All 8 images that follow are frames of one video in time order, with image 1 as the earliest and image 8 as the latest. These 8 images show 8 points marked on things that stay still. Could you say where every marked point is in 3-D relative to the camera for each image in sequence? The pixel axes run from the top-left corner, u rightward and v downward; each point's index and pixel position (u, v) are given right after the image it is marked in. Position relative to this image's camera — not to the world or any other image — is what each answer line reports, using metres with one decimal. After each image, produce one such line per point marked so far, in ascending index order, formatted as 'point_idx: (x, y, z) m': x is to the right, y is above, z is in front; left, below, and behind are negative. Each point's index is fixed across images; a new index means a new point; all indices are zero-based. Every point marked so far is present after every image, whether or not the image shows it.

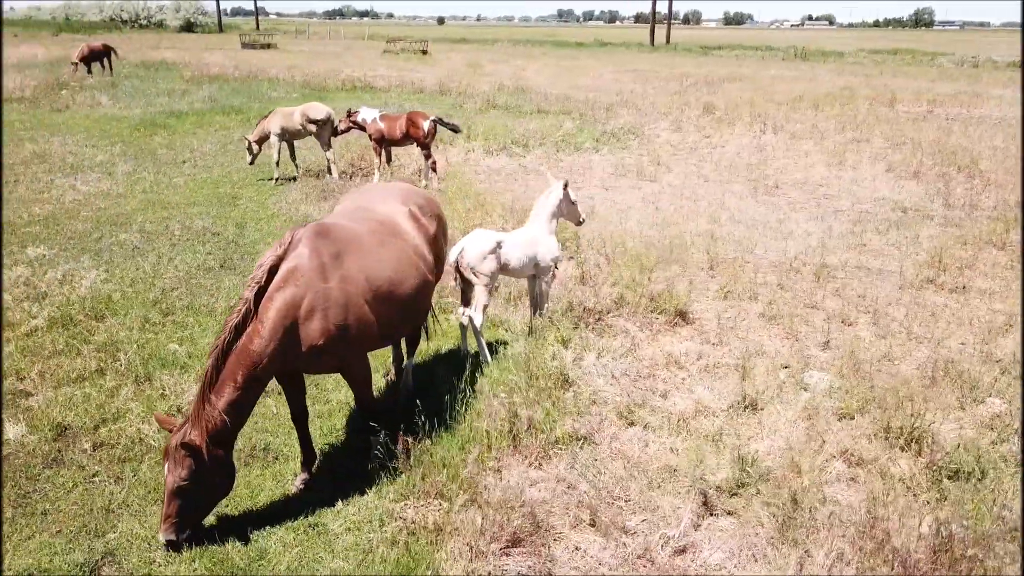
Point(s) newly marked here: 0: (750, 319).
0: (+2.1, -0.3, +7.2) m
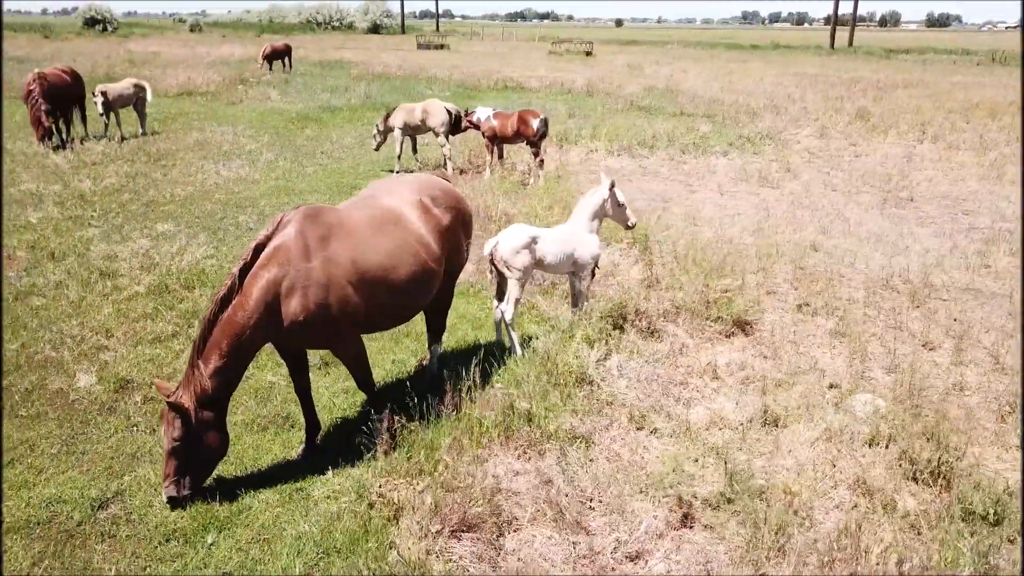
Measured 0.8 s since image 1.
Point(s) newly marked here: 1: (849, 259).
0: (+2.6, -0.4, +6.8) m
1: (+3.8, +0.3, +9.0) m
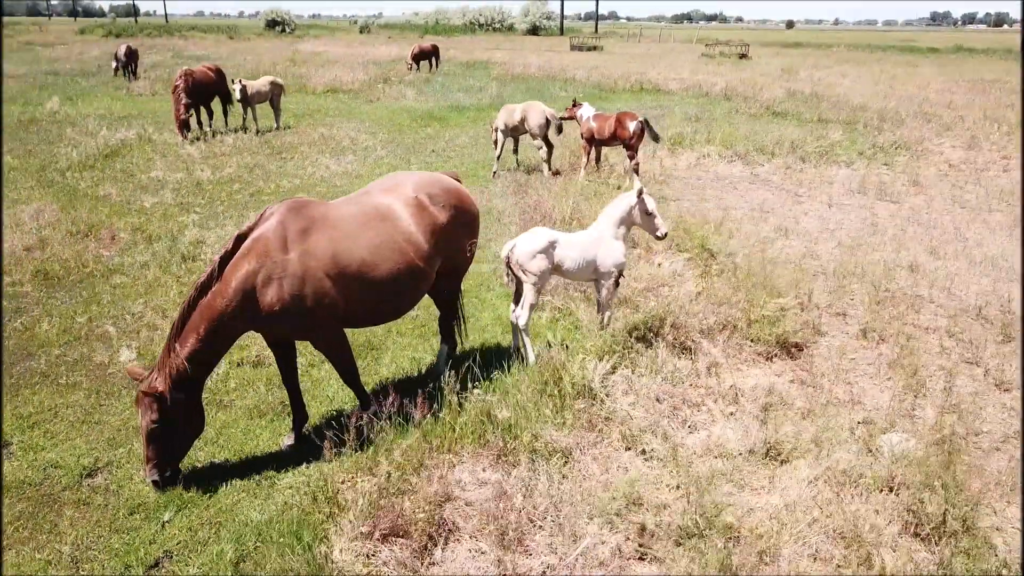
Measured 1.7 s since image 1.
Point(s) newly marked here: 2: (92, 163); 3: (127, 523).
0: (+2.8, -0.6, +6.1) m
1: (+4.4, +0.1, +8.1) m
2: (-7.1, +2.1, +13.8) m
3: (-2.0, -1.2, +4.1) m
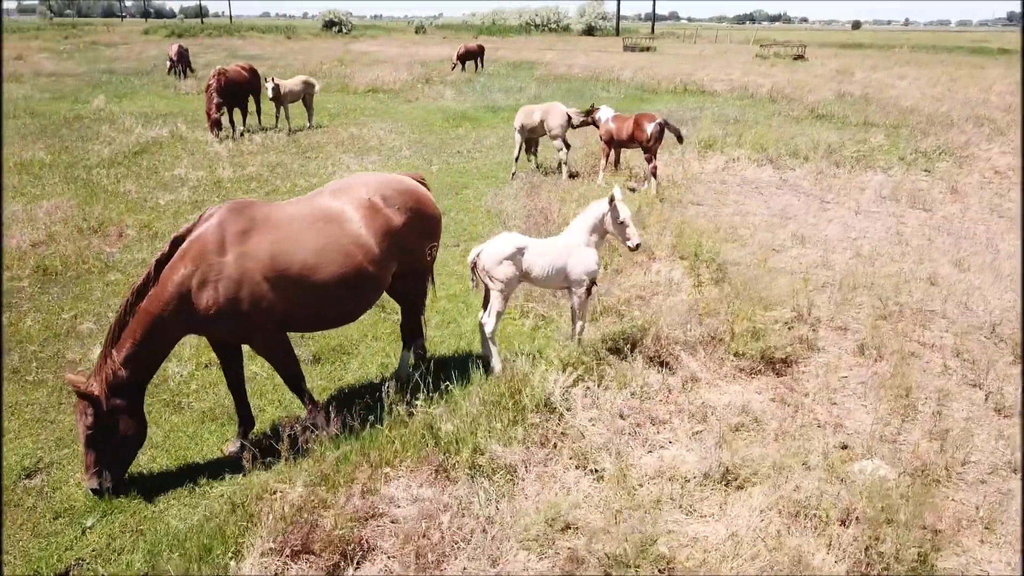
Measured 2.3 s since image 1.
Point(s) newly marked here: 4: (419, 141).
0: (+2.5, -0.7, +5.8) m
1: (+4.3, -0.1, +7.6) m
2: (-6.8, +2.2, +14.1) m
3: (-2.3, -1.2, +4.1) m
4: (-2.0, +3.1, +17.2) m
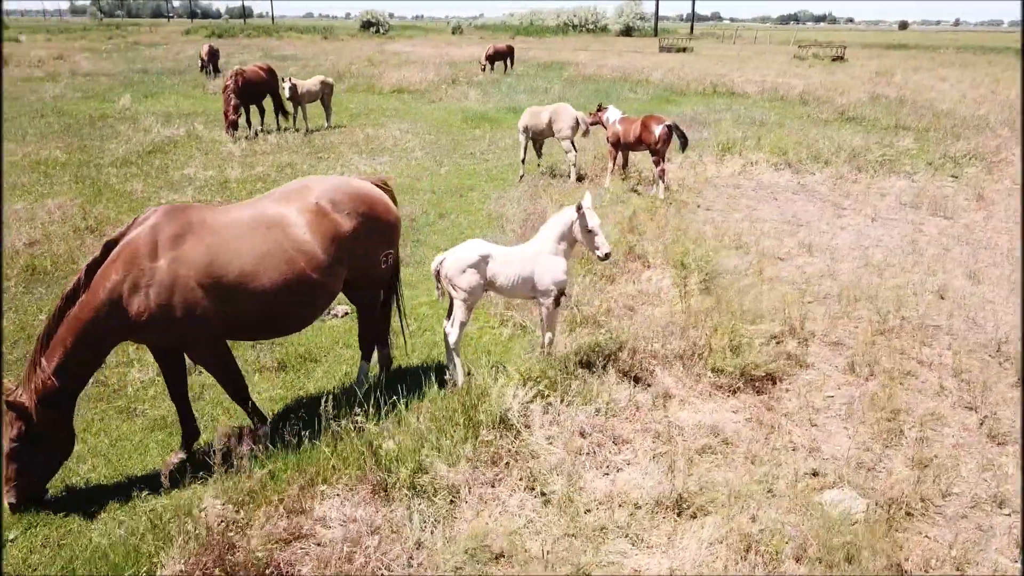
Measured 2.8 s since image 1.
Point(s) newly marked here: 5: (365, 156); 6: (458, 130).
0: (+2.3, -0.8, +5.4) m
1: (+4.1, -0.2, +7.2) m
2: (-6.6, +2.3, +14.1) m
3: (-2.6, -1.2, +4.0) m
4: (-1.7, +3.1, +17.1) m
5: (-2.8, +2.5, +15.2) m
6: (-1.3, +3.7, +18.9) m
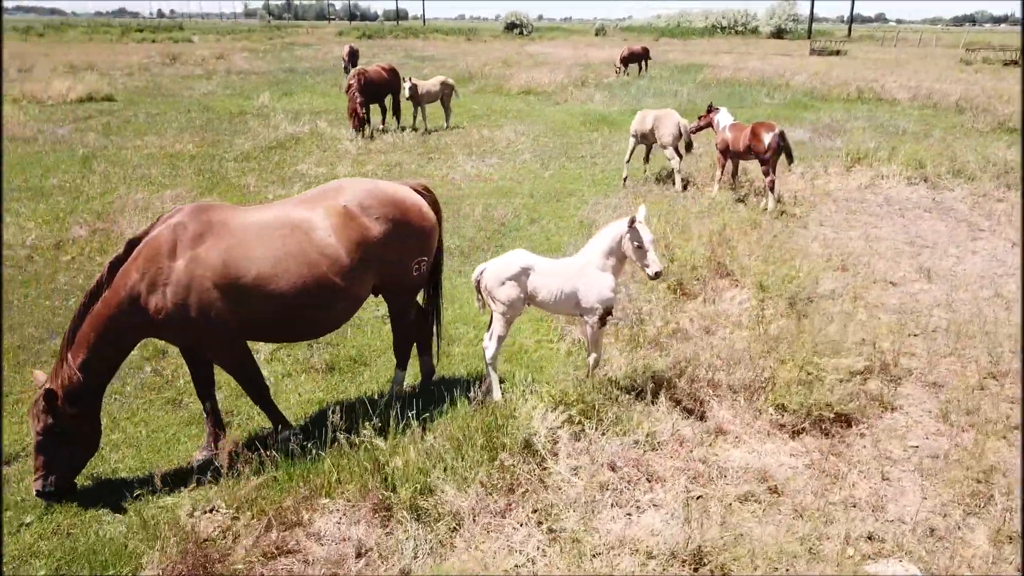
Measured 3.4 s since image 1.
0: (+2.5, -1.0, +4.7) m
1: (+4.6, -0.5, +6.2) m
2: (-4.7, +2.4, +14.8) m
3: (-2.6, -1.2, +4.1) m
4: (+0.7, +3.0, +16.9) m
5: (-0.7, +2.5, +15.2) m
6: (+1.4, +3.6, +18.6) m
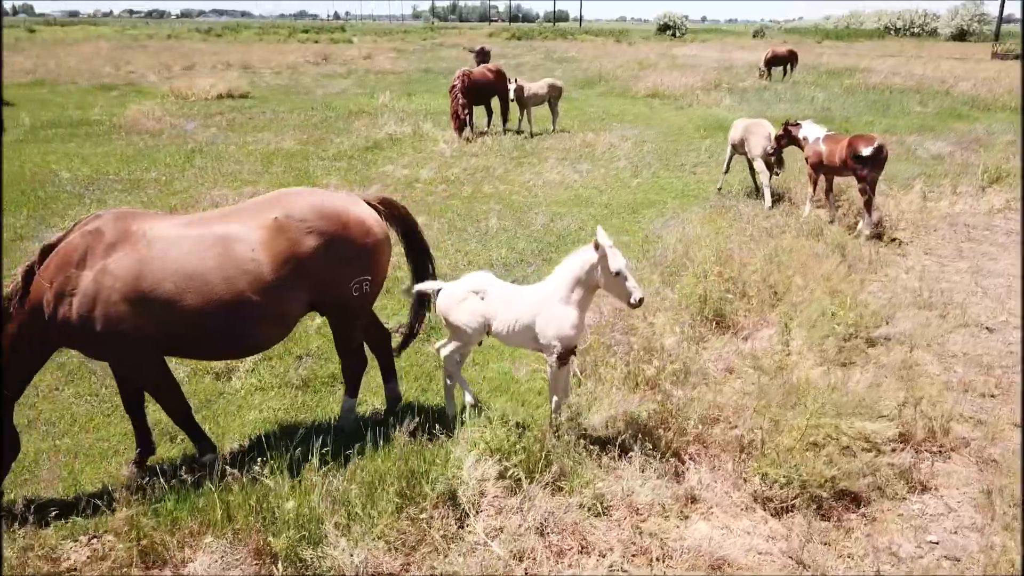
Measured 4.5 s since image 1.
0: (+2.1, -1.3, +3.8) m
1: (+4.5, -1.0, +4.9) m
2: (-3.0, +2.5, +15.0) m
3: (-3.1, -1.2, +4.1) m
4: (+2.7, +2.7, +16.1) m
5: (+1.0, +2.3, +14.7) m
6: (+3.8, +3.2, +17.6) m
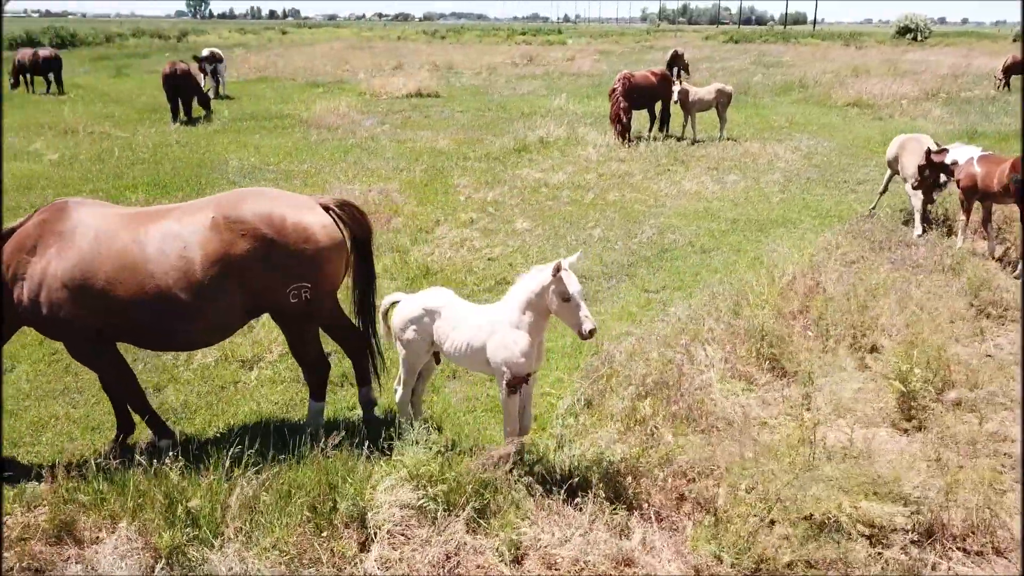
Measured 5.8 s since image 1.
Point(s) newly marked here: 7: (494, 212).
0: (+1.5, -1.5, +3.0) m
1: (+4.1, -1.4, +3.5) m
2: (-0.3, +2.5, +15.1) m
3: (-3.4, -1.0, +4.6) m
4: (+5.5, +2.3, +14.7) m
5: (+3.5, +2.0, +13.8) m
6: (+7.0, +2.7, +16.0) m
7: (-0.3, +1.0, +10.8) m
